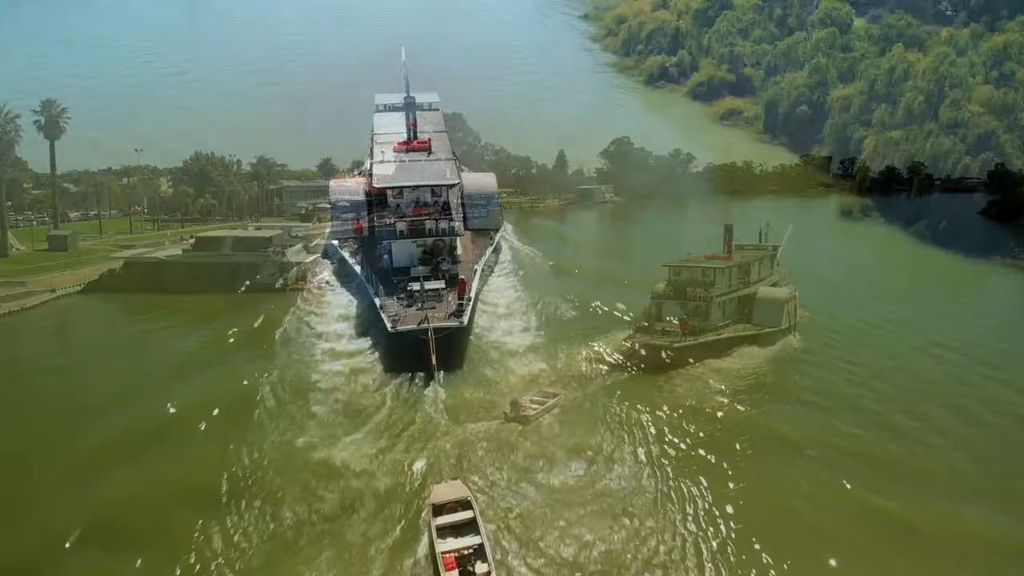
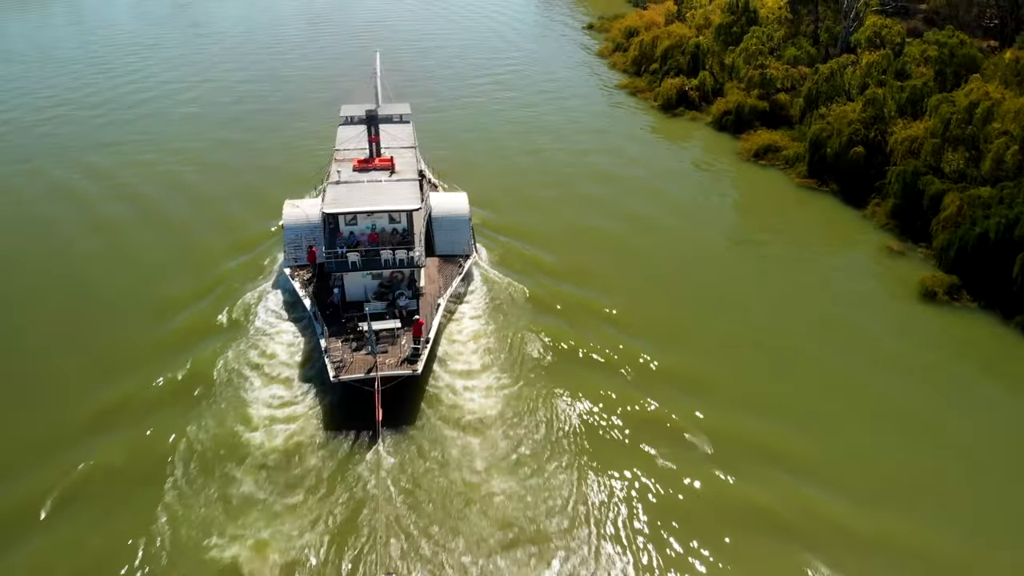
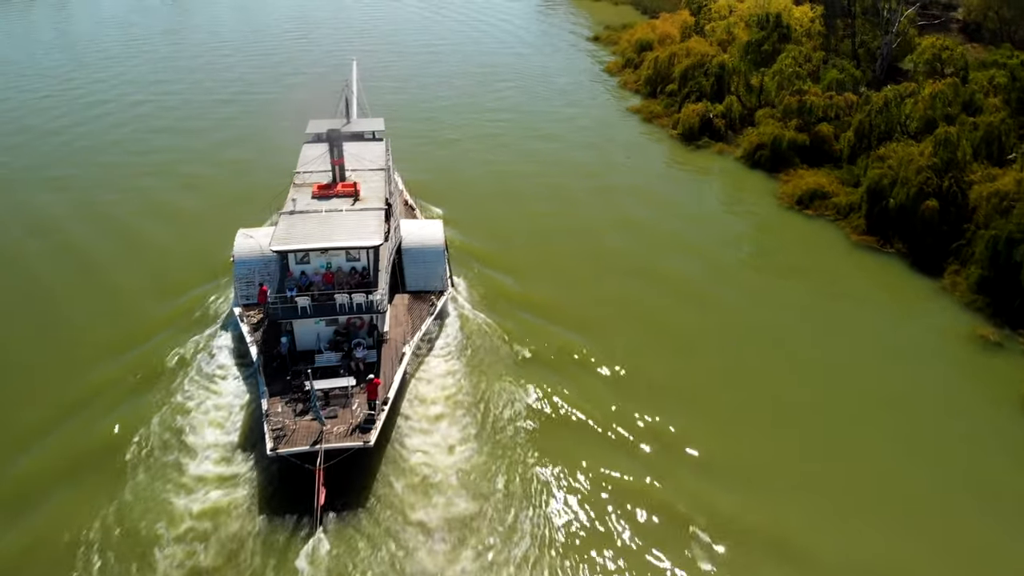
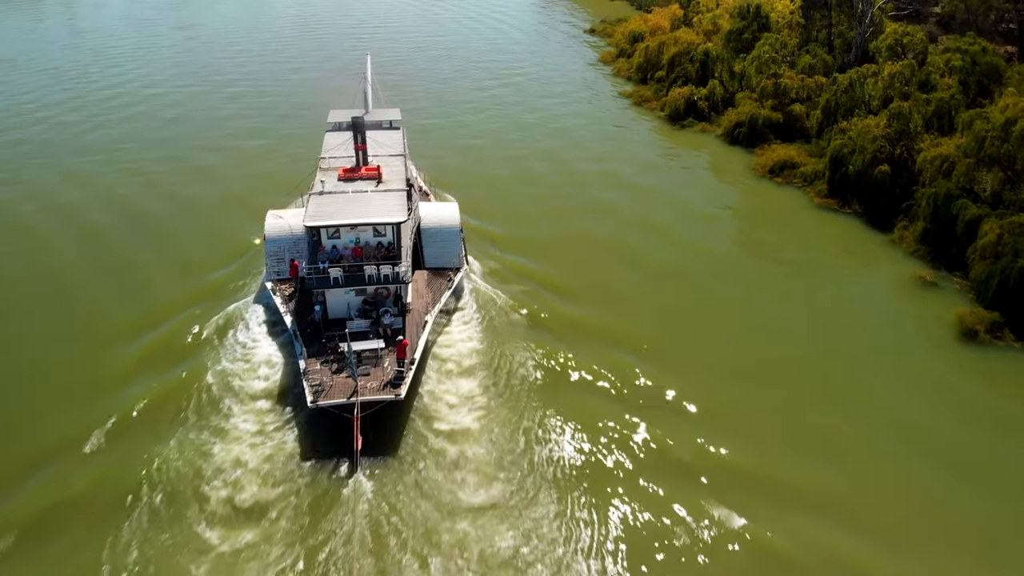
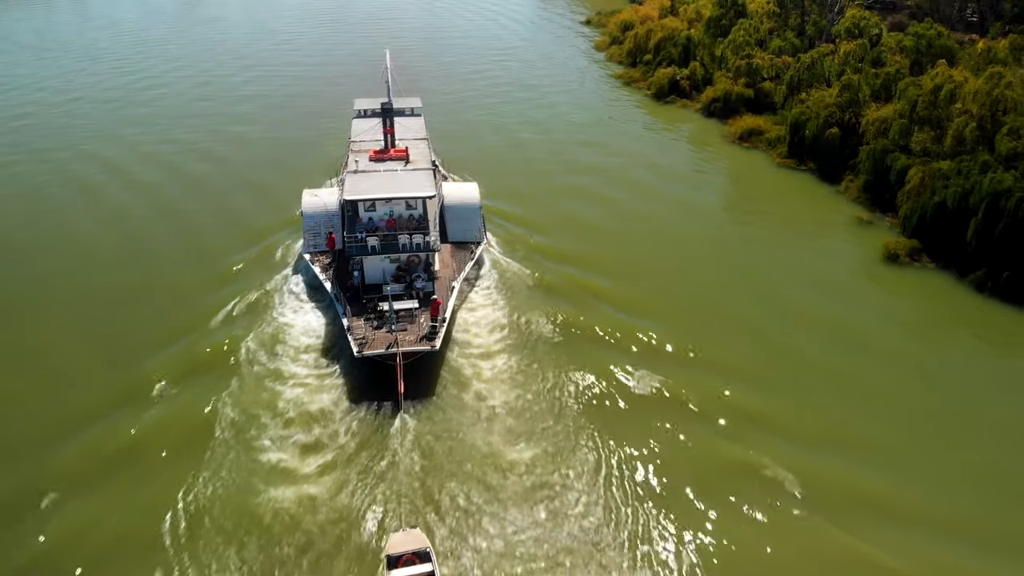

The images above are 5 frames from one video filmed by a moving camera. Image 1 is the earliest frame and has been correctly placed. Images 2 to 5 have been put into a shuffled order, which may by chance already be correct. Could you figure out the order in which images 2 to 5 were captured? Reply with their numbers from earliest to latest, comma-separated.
5, 2, 4, 3
